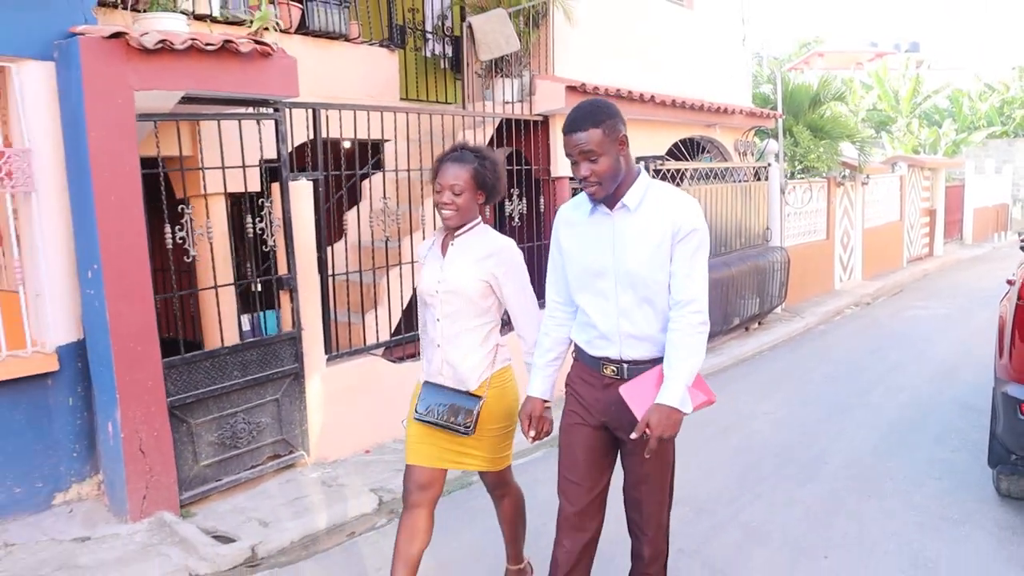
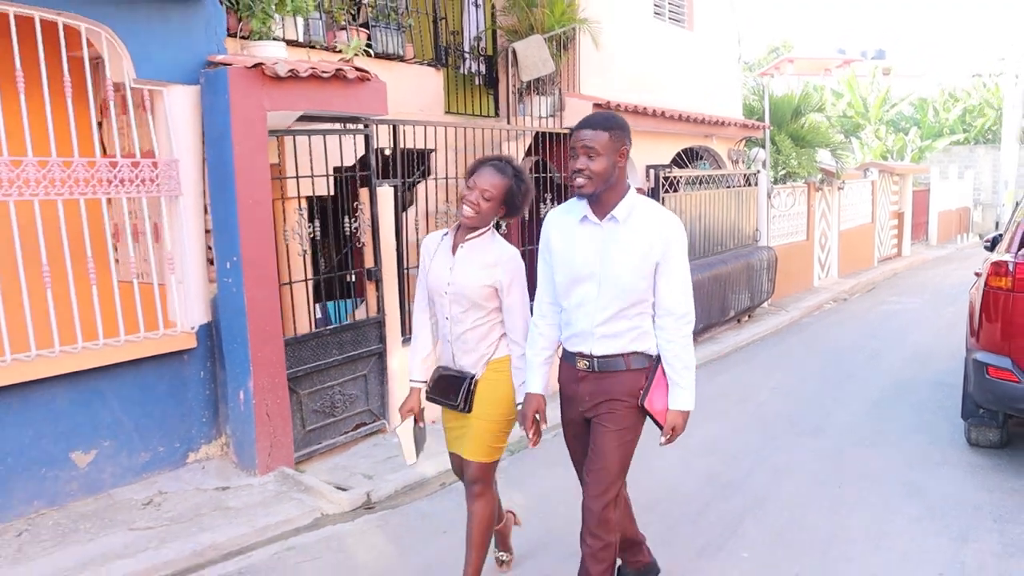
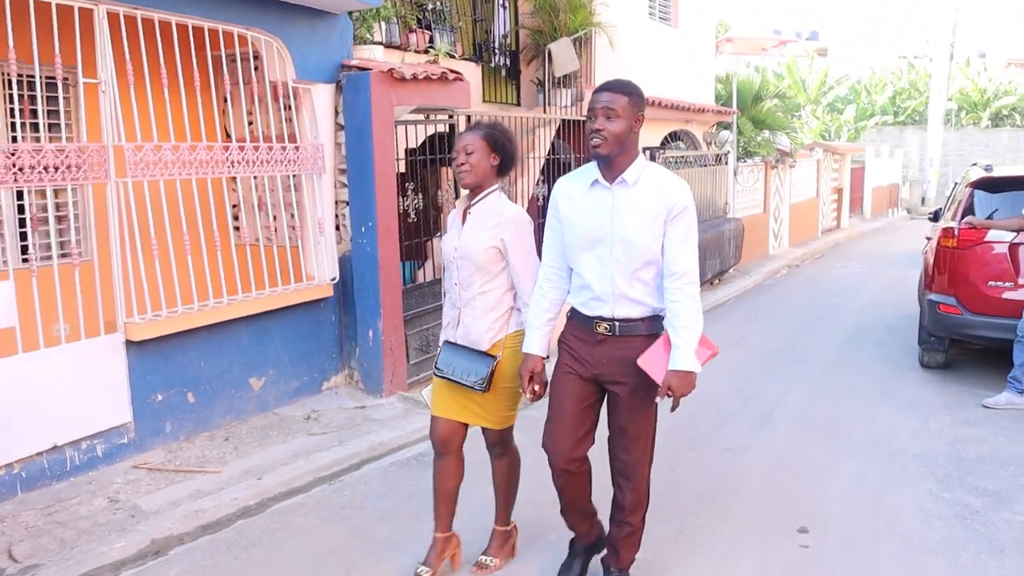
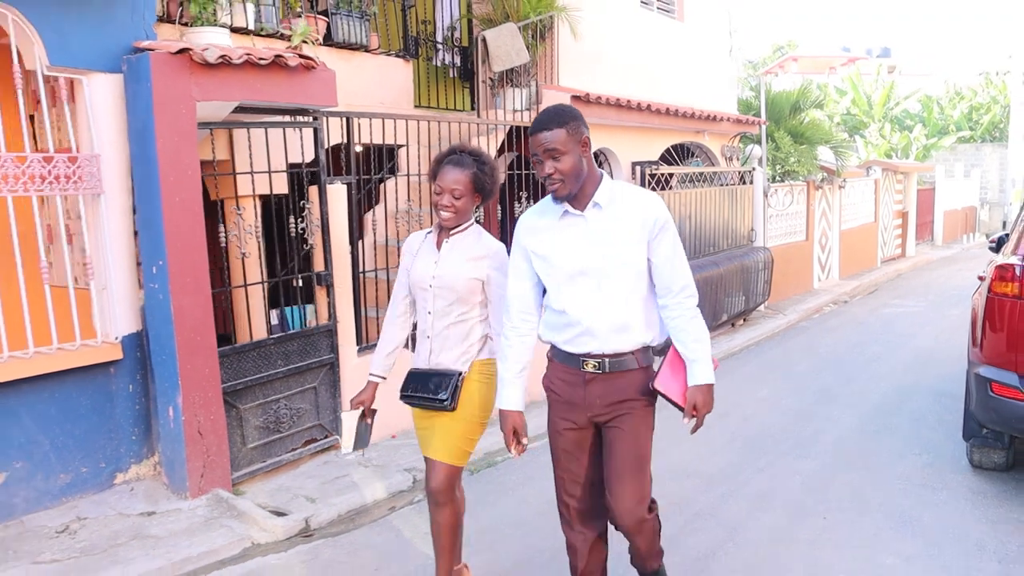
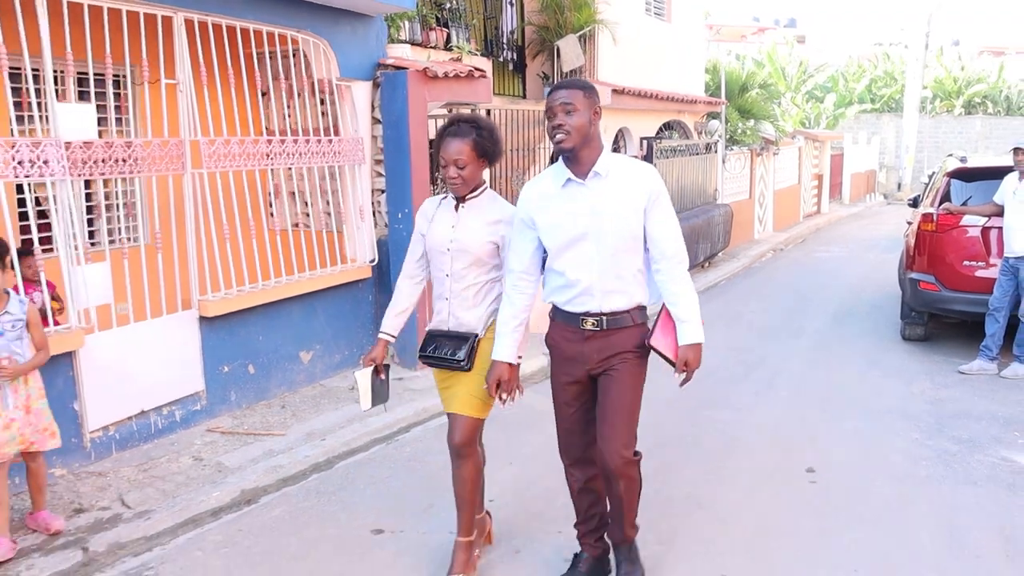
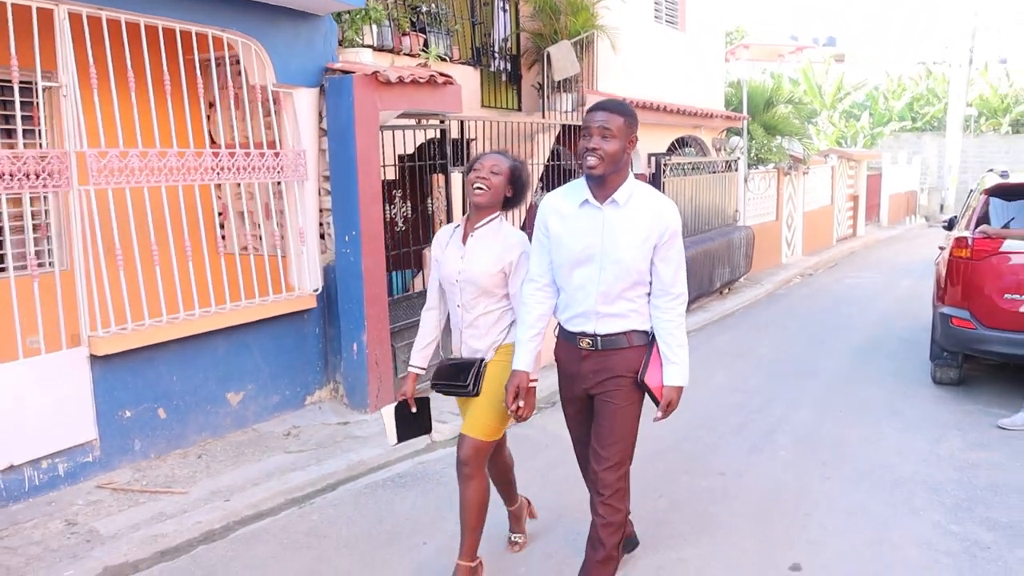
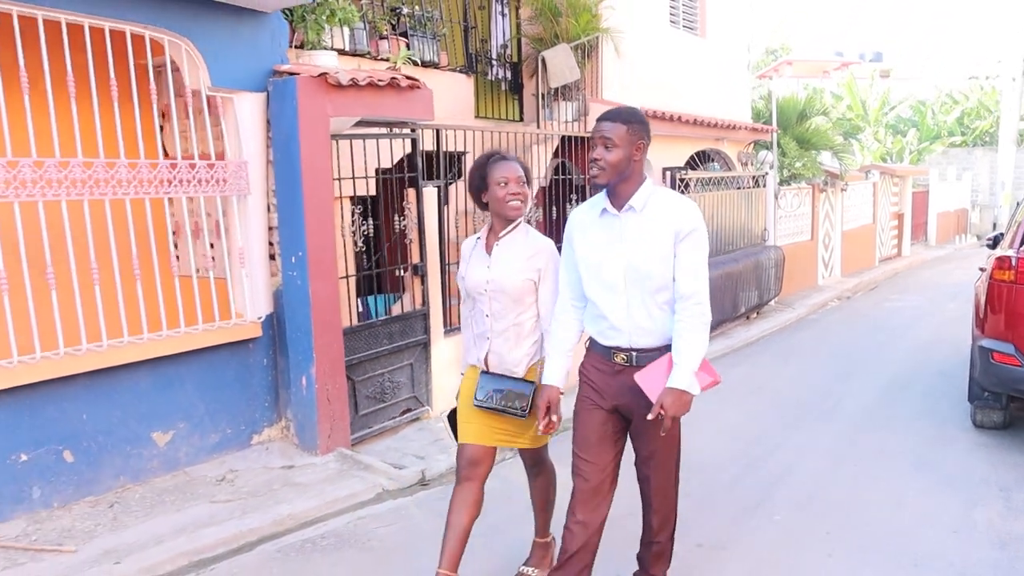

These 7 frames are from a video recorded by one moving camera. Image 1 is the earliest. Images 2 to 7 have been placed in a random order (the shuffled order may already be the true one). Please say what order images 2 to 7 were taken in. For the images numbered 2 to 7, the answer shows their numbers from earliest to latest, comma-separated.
4, 2, 7, 6, 3, 5
